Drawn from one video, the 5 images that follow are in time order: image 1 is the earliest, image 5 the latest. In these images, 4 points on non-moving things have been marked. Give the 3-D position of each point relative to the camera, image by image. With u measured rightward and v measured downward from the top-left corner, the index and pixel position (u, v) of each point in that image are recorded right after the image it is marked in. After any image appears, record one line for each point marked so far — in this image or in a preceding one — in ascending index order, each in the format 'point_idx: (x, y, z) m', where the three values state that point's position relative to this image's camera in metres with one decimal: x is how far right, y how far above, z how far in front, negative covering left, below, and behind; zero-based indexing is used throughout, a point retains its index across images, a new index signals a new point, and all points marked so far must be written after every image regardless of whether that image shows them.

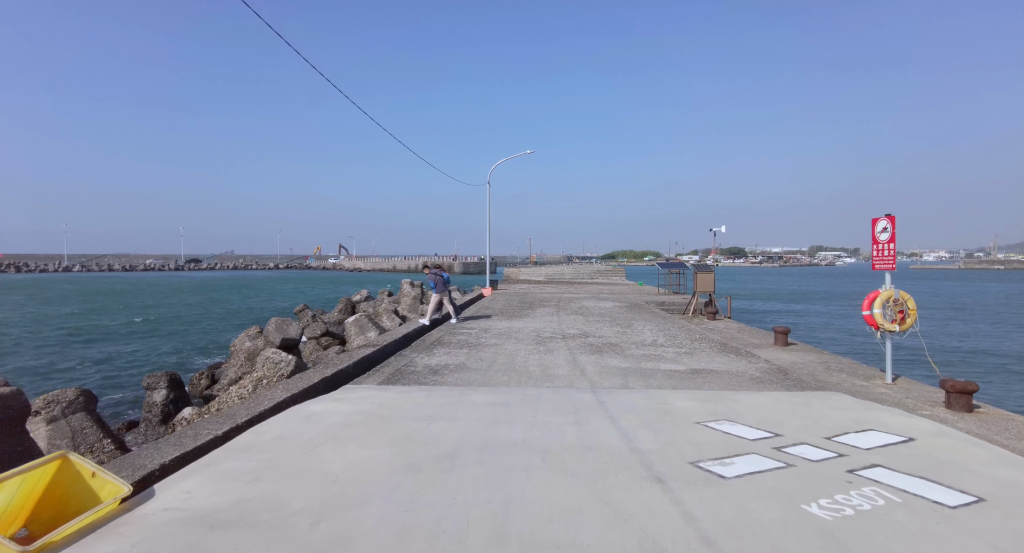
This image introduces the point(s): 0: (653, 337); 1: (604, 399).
0: (+2.7, -1.2, +9.6) m
1: (+0.9, -1.3, +5.3) m
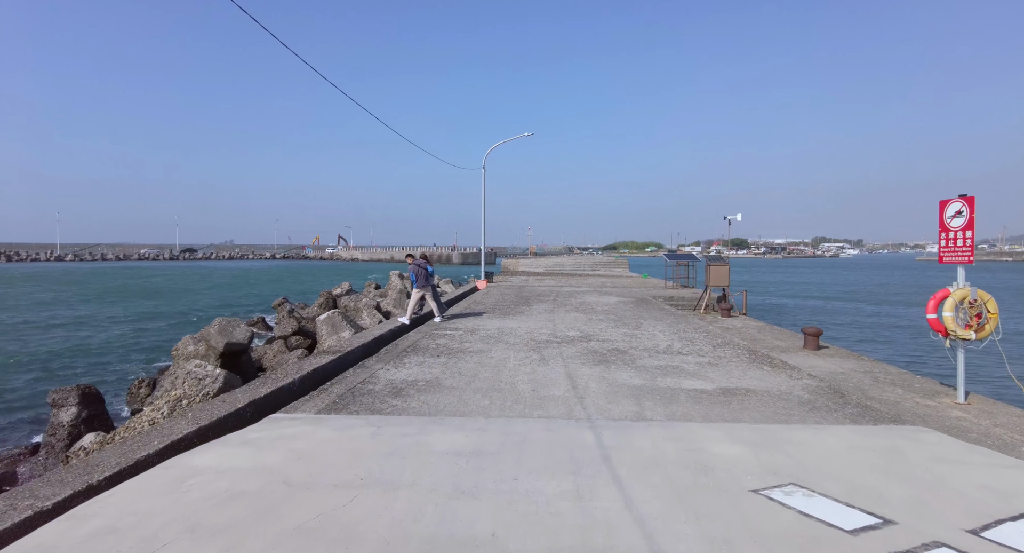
0: (+2.5, -1.1, +8.2) m
1: (+0.8, -1.3, +3.8) m
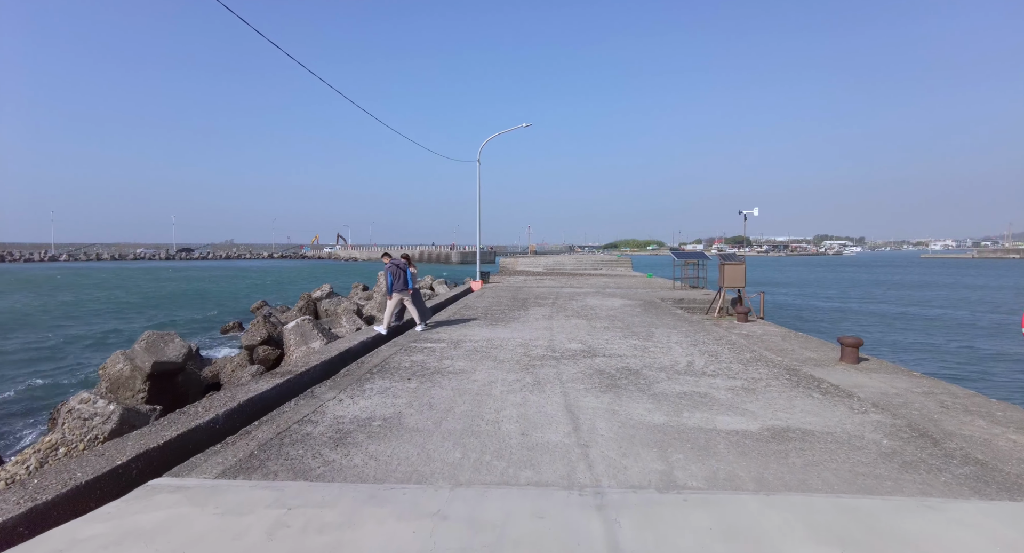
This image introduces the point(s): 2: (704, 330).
0: (+2.3, -1.1, +6.8) m
1: (+0.6, -1.3, +2.5) m
2: (+3.7, -1.0, +9.8) m
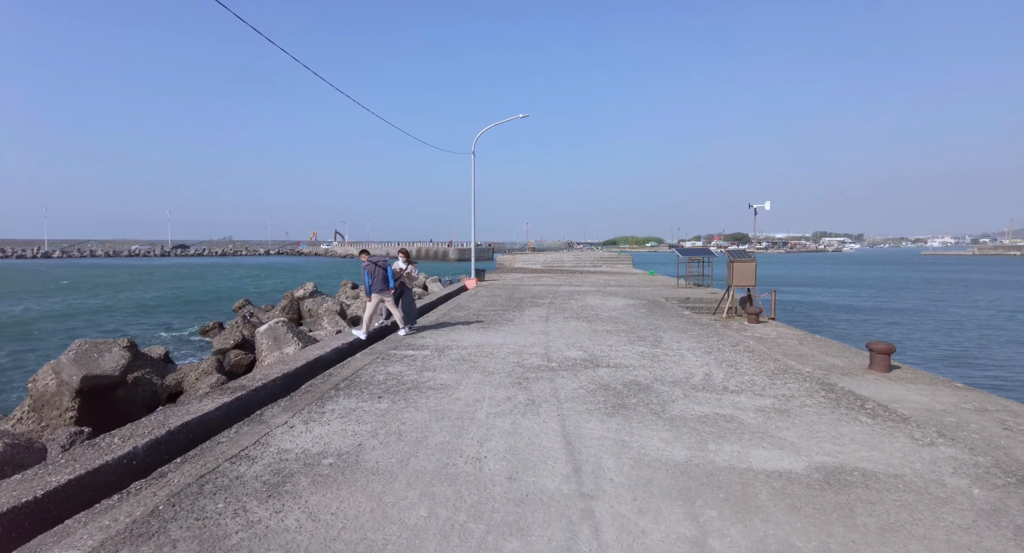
0: (+2.2, -1.1, +6.0) m
1: (+0.5, -1.3, +1.6) m
2: (+3.6, -1.0, +8.9) m
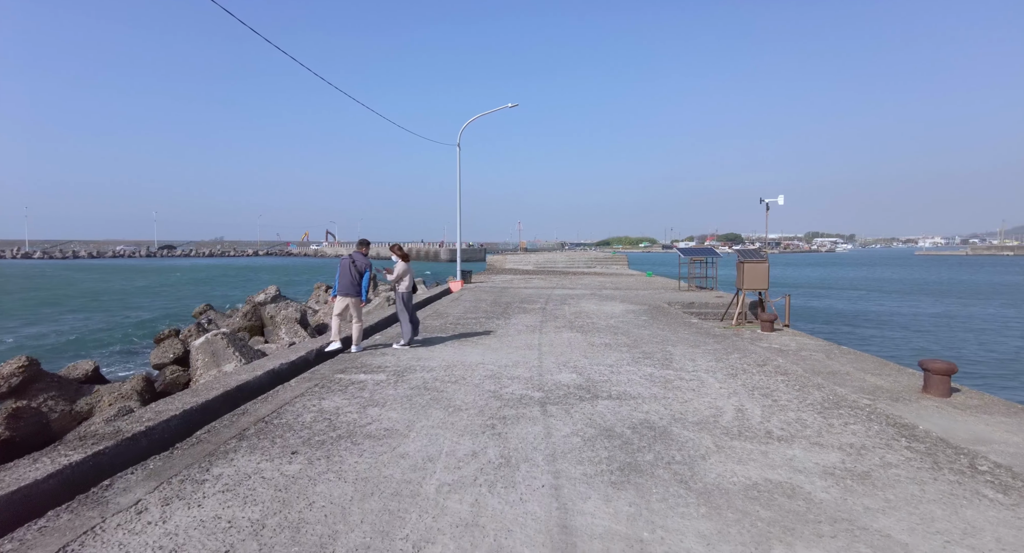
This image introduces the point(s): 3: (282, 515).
0: (+2.0, -1.2, +4.6) m
1: (+0.3, -1.4, +0.2) m
2: (+3.3, -1.1, +7.6) m
3: (-1.3, -1.3, +2.8) m
